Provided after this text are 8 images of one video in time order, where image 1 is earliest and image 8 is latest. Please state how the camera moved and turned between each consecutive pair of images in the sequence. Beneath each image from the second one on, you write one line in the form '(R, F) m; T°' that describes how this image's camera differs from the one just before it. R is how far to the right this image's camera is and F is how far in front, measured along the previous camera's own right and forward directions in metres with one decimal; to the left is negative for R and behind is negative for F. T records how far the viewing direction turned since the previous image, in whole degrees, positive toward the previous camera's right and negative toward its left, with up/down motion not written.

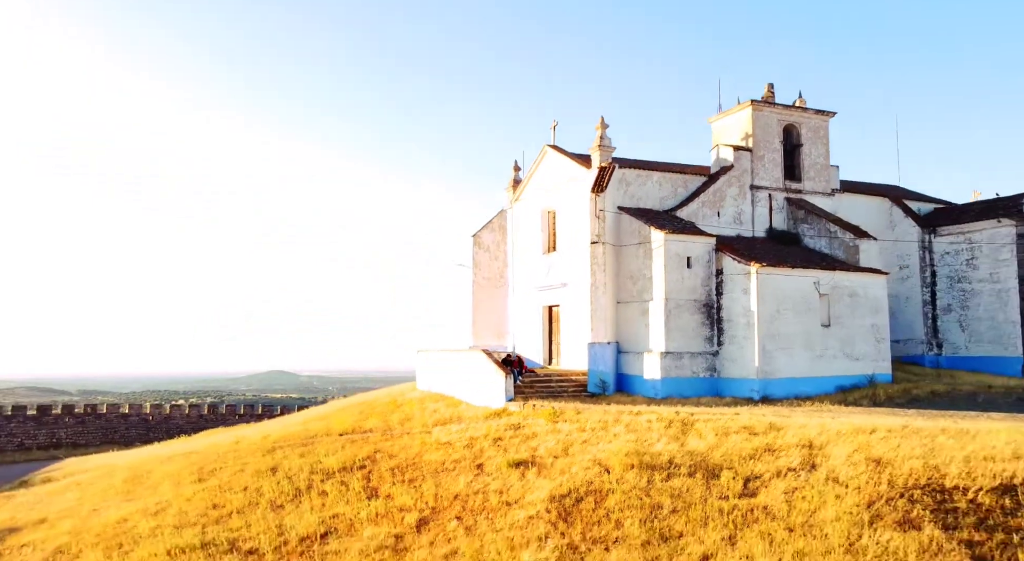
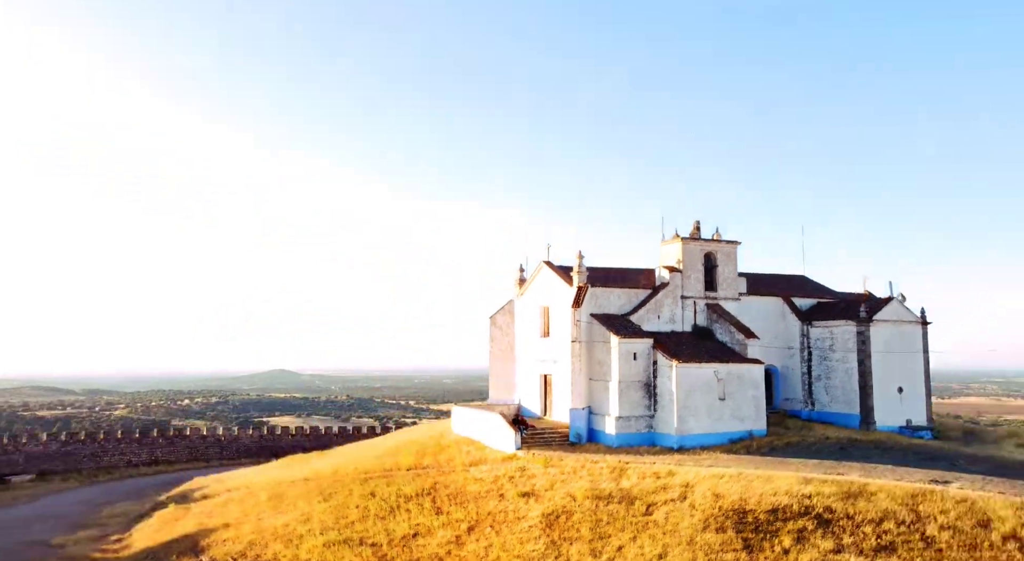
(-0.1, -3.4) m; 0°
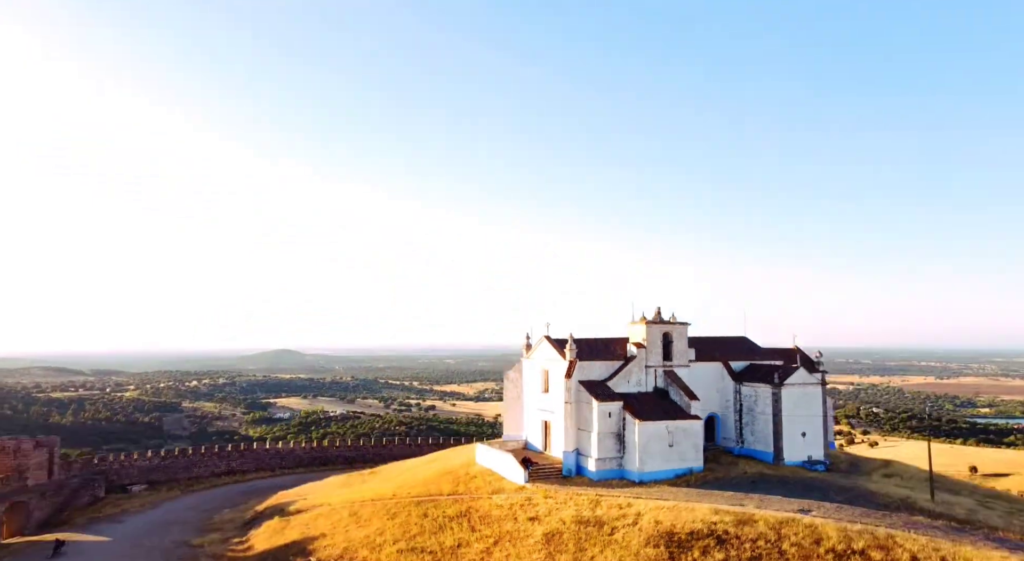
(-0.2, -3.9) m; 0°
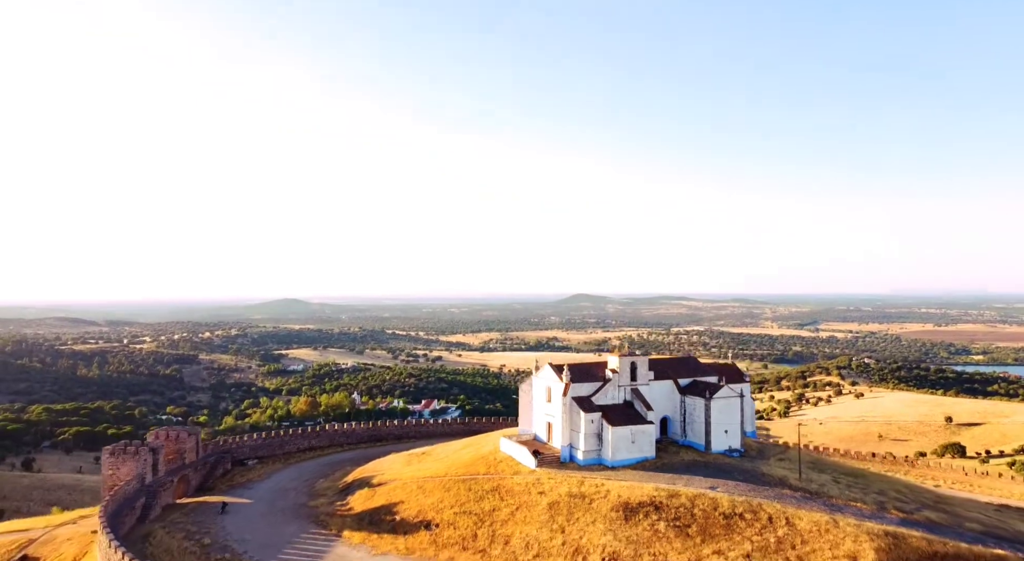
(-0.3, -6.4) m; 0°
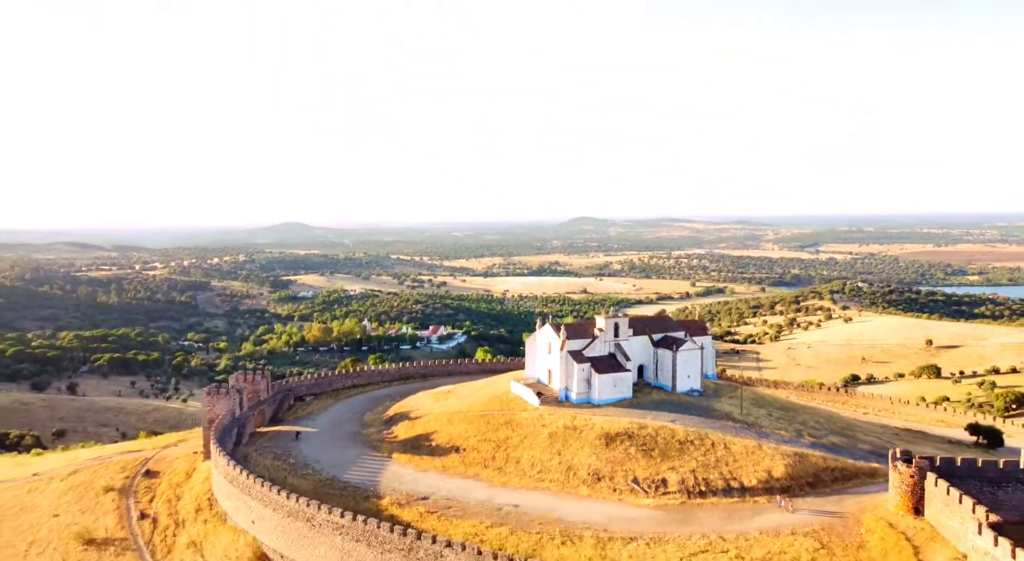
(-0.2, -5.3) m; 0°
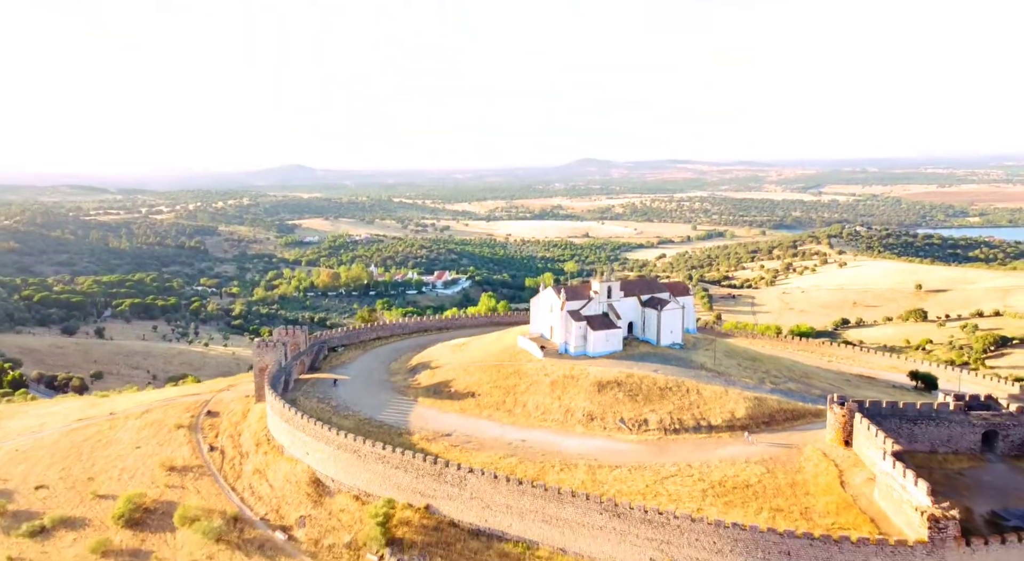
(-0.2, -4.1) m; 0°
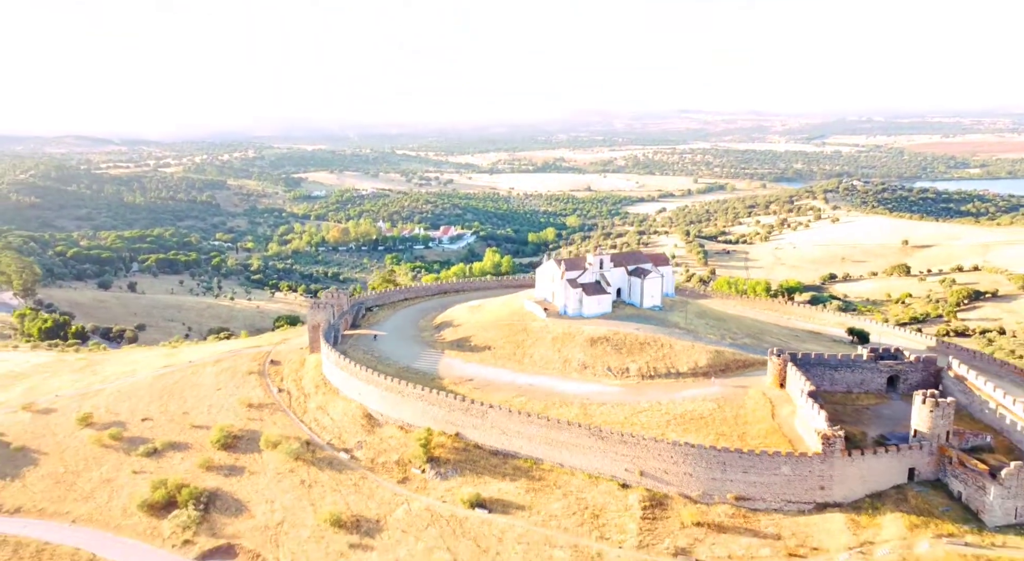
(-0.3, -6.6) m; 0°
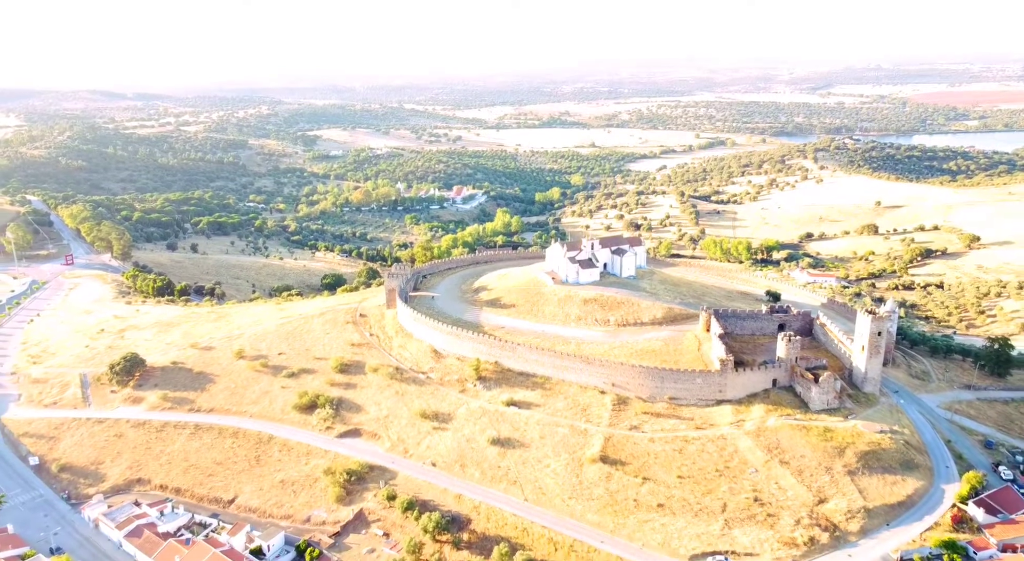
(-0.9, -15.9) m; 0°
